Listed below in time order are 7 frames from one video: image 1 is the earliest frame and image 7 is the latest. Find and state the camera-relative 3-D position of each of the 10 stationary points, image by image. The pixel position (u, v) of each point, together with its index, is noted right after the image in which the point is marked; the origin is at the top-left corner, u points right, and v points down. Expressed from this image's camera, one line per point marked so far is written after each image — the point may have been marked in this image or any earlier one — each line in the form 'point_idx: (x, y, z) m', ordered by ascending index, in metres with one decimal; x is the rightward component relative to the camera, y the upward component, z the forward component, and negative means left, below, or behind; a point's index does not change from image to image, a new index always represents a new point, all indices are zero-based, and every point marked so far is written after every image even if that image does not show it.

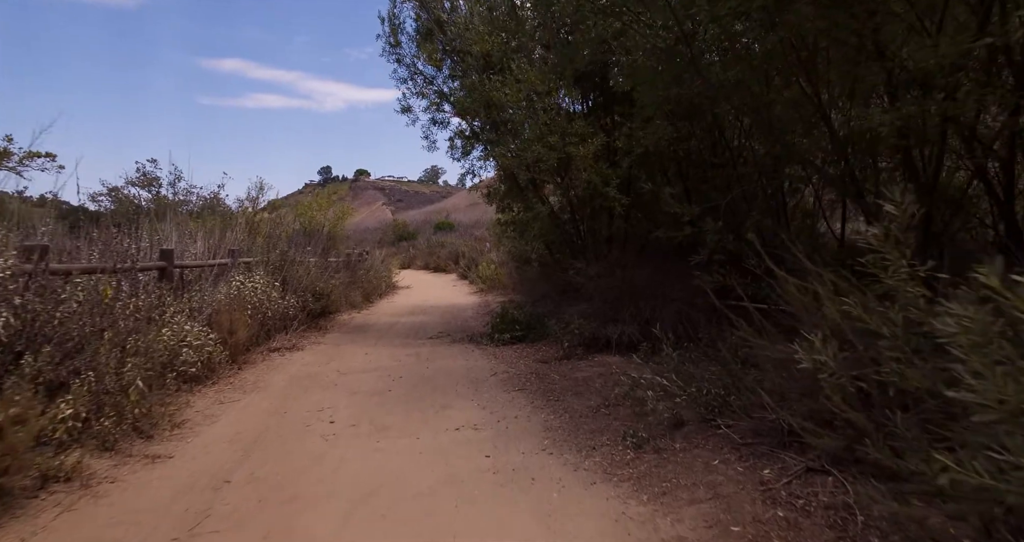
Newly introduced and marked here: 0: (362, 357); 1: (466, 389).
0: (-2.3, -1.4, +8.2) m
1: (-0.5, -1.3, +5.8) m
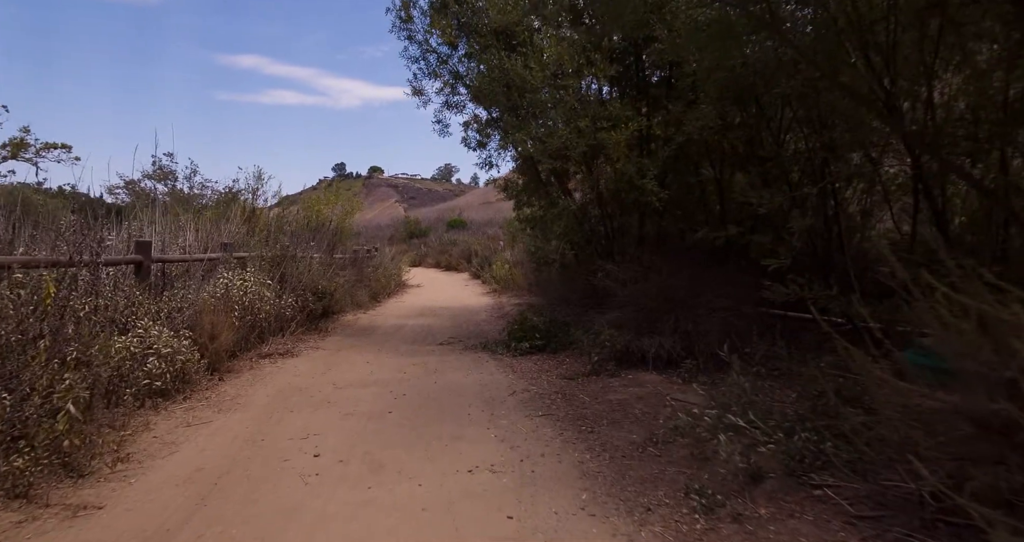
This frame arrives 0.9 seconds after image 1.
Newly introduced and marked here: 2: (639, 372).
0: (-2.1, -1.3, +7.3) m
1: (-0.3, -1.3, +4.9) m
2: (+1.5, -1.2, +6.1) m
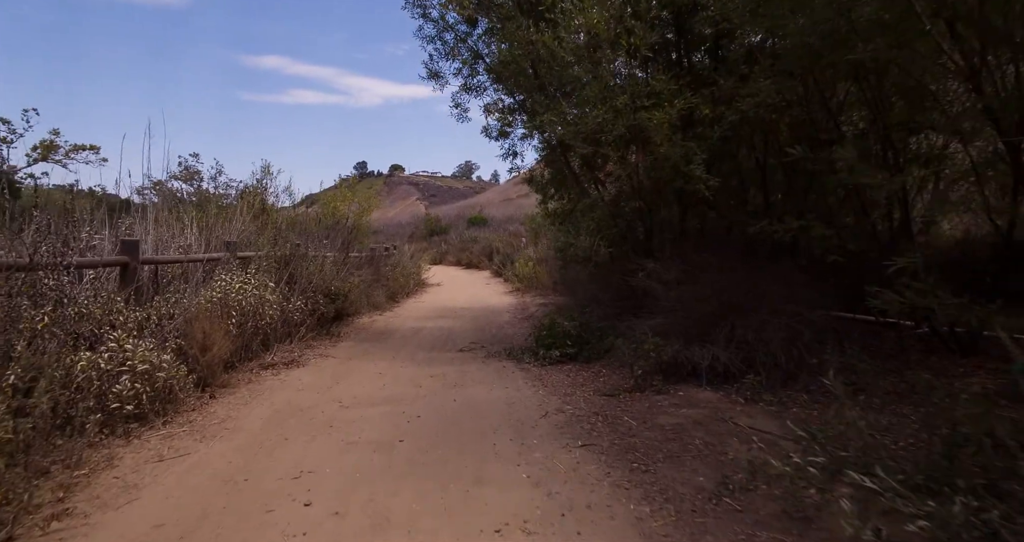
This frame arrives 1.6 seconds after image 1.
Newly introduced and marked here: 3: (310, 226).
0: (-1.7, -1.3, +6.6) m
1: (0.0, -1.3, +4.1) m
2: (+1.8, -1.2, +5.2) m
3: (-4.7, +1.0, +12.2) m
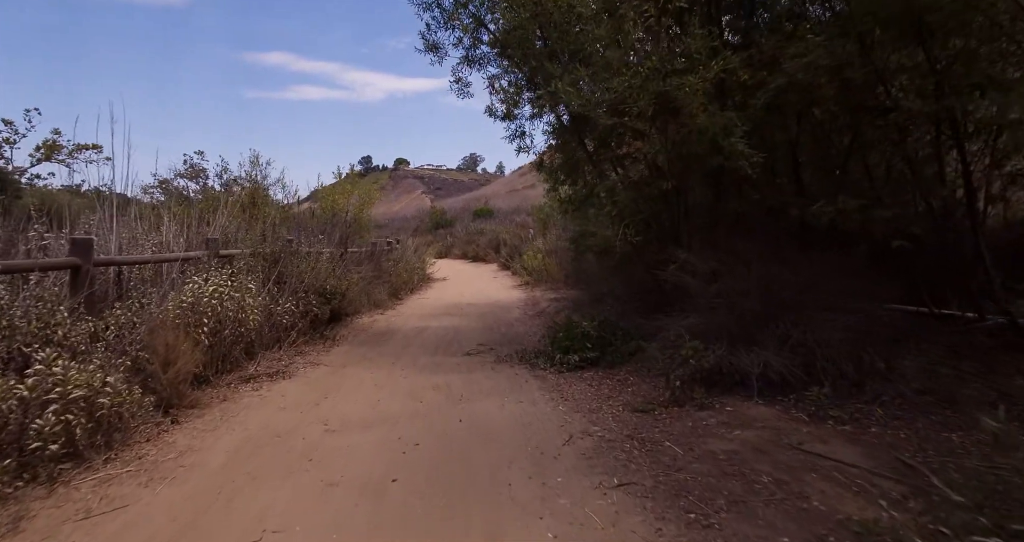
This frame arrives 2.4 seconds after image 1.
0: (-1.5, -1.3, +5.8) m
1: (+0.1, -1.3, +3.3) m
2: (+1.9, -1.1, +4.4) m
3: (-4.5, +1.1, +11.4) m
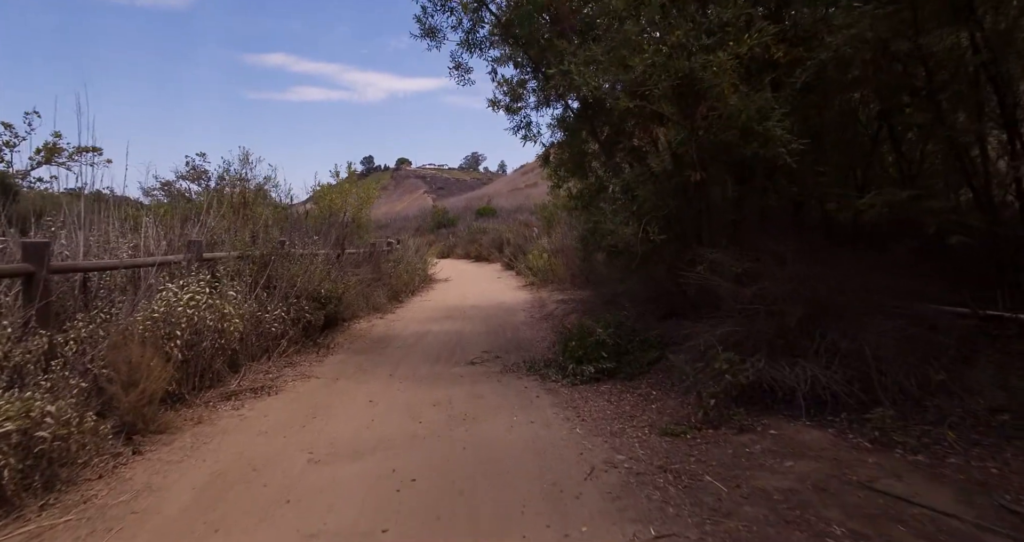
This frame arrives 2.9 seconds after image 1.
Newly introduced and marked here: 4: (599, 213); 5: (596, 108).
0: (-1.5, -1.4, +5.2) m
1: (+0.2, -1.4, +2.7) m
2: (+2.0, -1.1, +3.8) m
3: (-4.4, +1.0, +10.9) m
4: (+1.2, +0.8, +7.3) m
5: (+1.0, +1.9, +6.1) m
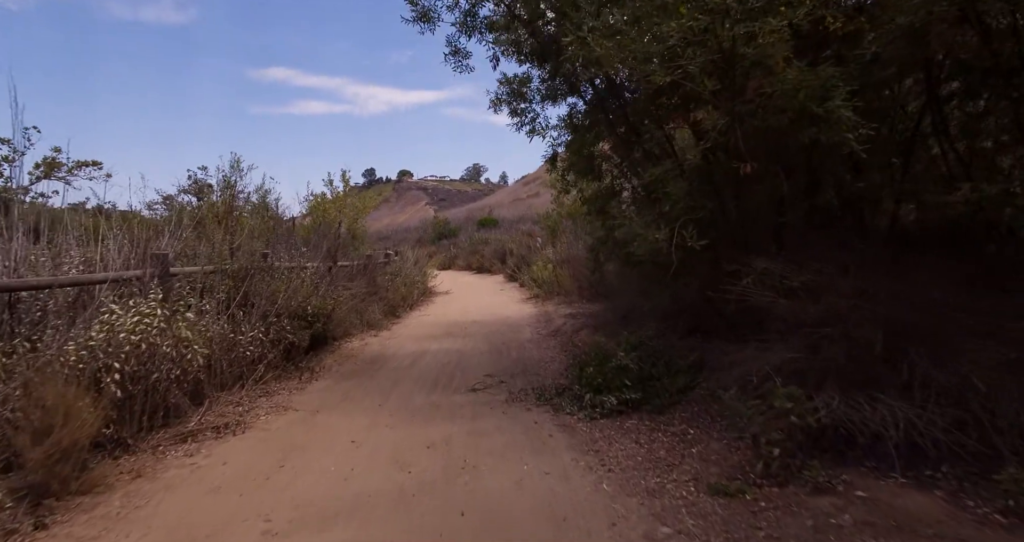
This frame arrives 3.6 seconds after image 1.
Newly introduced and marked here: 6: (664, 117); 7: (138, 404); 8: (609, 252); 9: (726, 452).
0: (-1.4, -1.5, +4.4) m
1: (+0.2, -1.4, +1.9) m
2: (+2.1, -1.2, +3.0) m
3: (-4.4, +0.7, +10.1) m
4: (+1.3, +0.7, +6.5) m
5: (+1.0, +1.8, +5.3) m
6: (+1.3, +1.4, +4.6) m
7: (-3.1, -1.1, +4.3) m
8: (+1.4, +0.3, +7.8) m
9: (+1.5, -1.2, +3.6) m
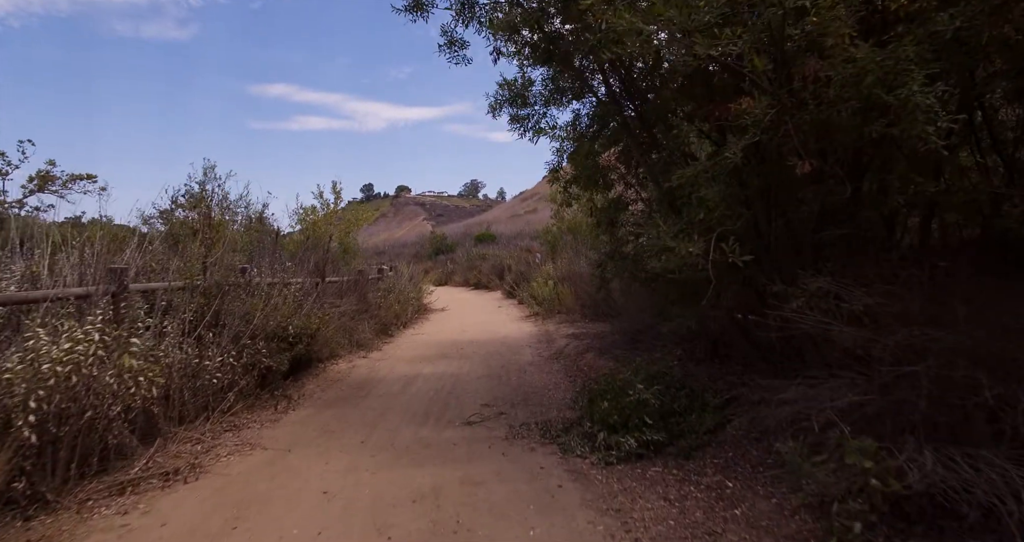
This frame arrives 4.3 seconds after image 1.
0: (-1.4, -1.6, +3.7) m
1: (+0.3, -1.5, +1.2) m
2: (+2.1, -1.3, +2.3) m
3: (-4.4, +0.5, +9.4) m
4: (+1.3, +0.4, +5.8) m
5: (+1.1, +1.6, +4.7) m
6: (+1.4, +1.2, +4.0) m
7: (-3.1, -1.2, +3.6) m
8: (+1.4, 0.0, +7.1) m
9: (+1.5, -1.4, +2.9) m
